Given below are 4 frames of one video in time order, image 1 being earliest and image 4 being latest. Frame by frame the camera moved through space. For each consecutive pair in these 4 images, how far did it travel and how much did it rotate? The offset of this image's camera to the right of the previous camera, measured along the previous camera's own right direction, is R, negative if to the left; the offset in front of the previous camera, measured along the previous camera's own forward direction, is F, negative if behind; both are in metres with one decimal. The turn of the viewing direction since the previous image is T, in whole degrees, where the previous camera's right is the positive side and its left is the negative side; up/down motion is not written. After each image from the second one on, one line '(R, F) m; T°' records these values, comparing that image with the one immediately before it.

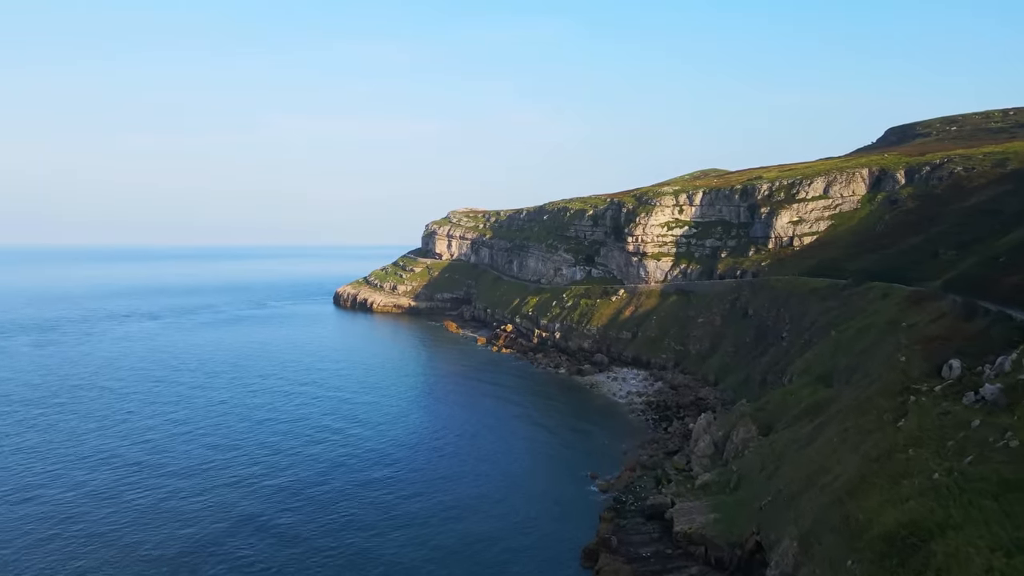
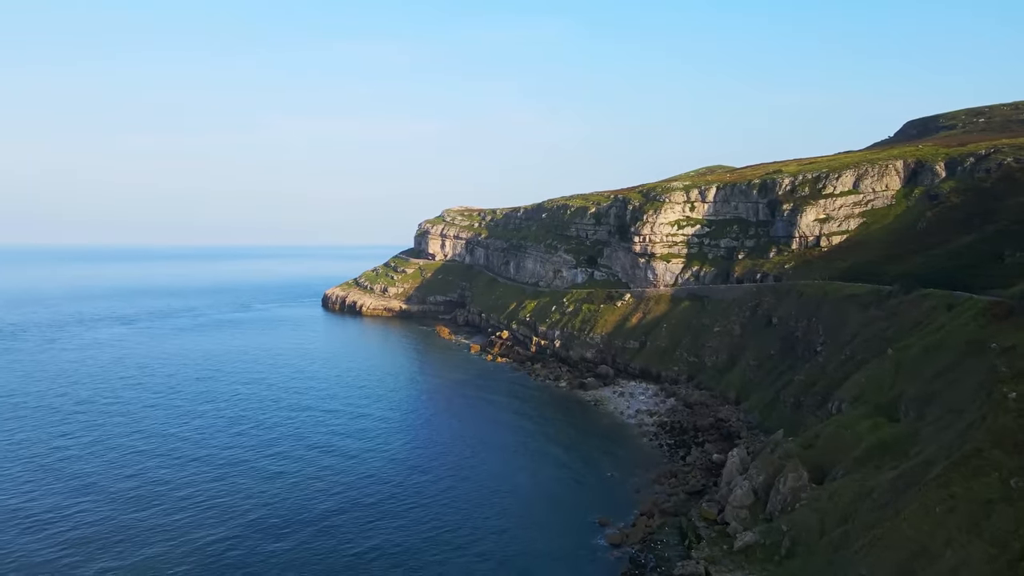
(+0.5, +10.4) m; 0°
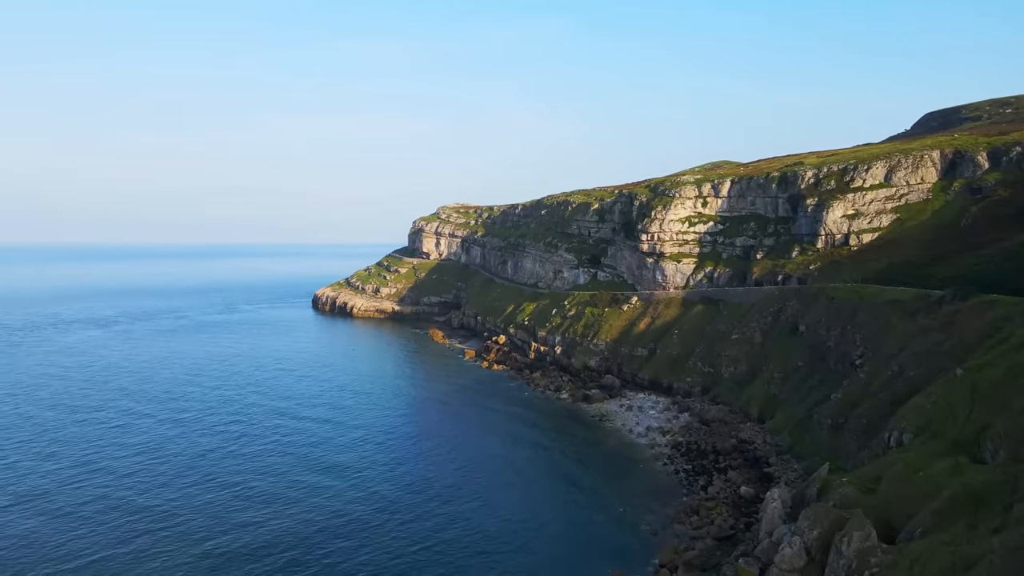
(+0.3, +8.7) m; 0°
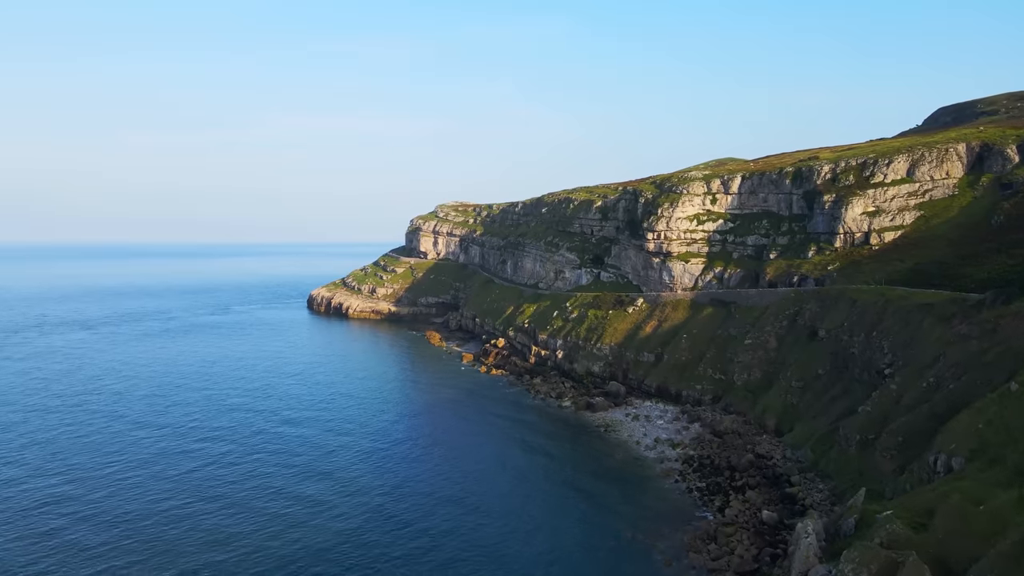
(+0.1, +4.9) m; 0°
